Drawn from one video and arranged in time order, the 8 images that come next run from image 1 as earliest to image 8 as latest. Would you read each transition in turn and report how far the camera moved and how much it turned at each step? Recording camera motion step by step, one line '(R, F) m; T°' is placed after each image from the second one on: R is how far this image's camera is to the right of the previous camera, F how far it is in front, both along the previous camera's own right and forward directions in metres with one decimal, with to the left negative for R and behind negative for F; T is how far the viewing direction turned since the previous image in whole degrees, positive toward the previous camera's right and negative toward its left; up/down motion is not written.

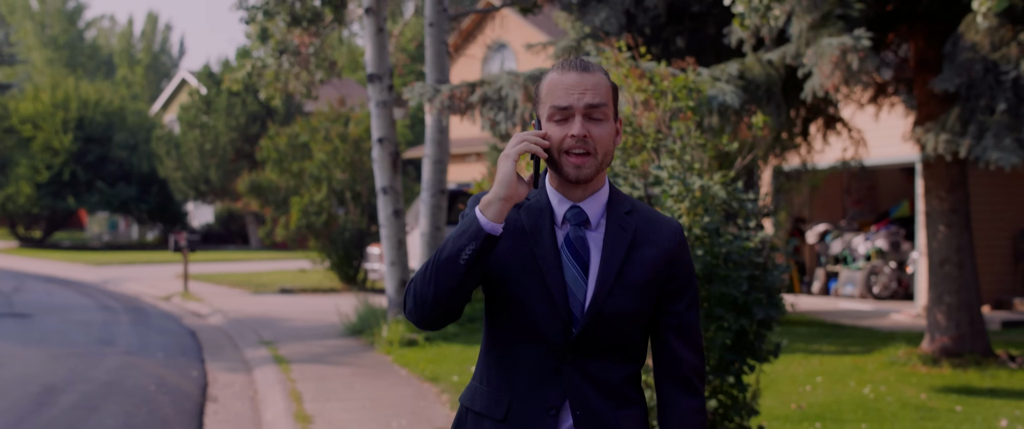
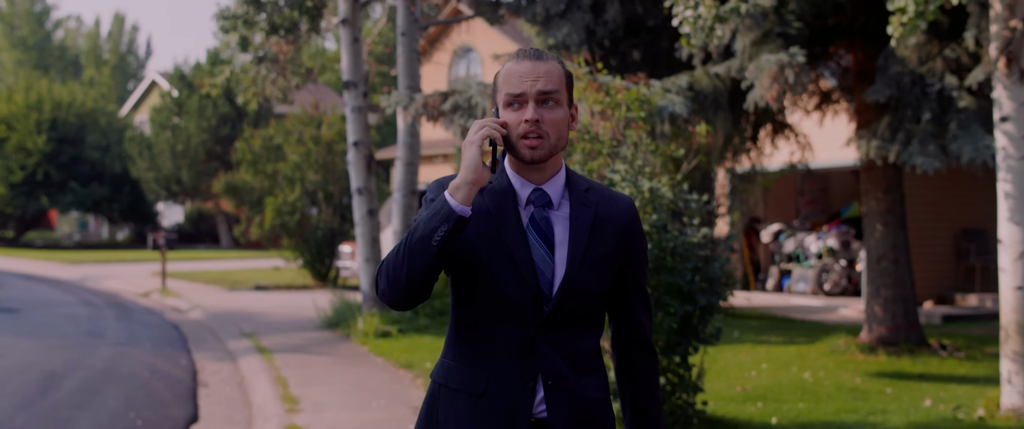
(0.0, -0.7) m; +2°
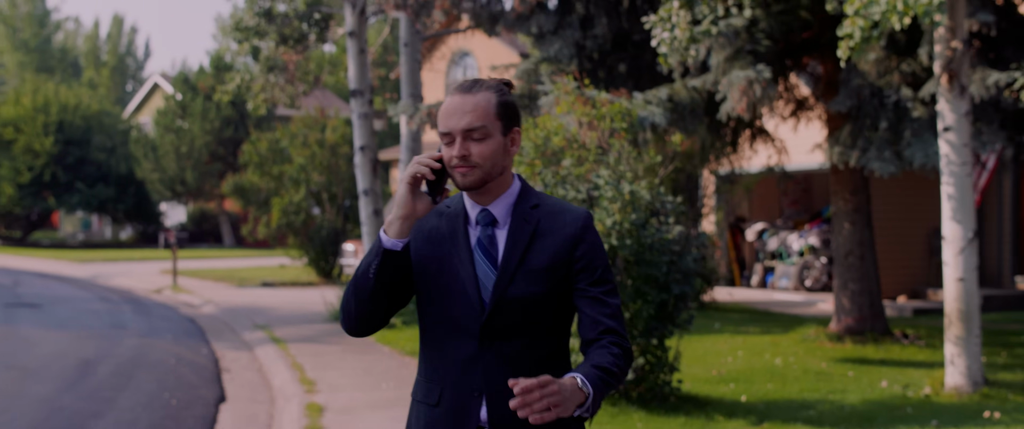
(0.0, -1.0) m; 0°
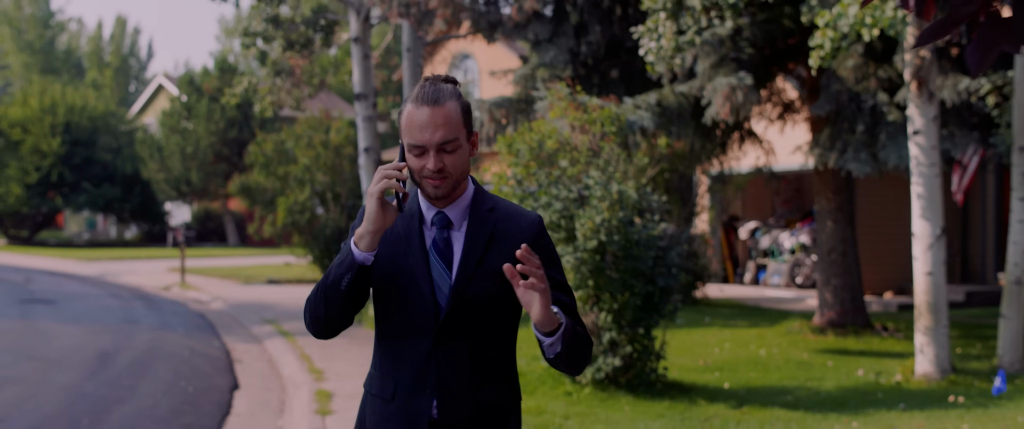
(0.0, -0.6) m; 0°
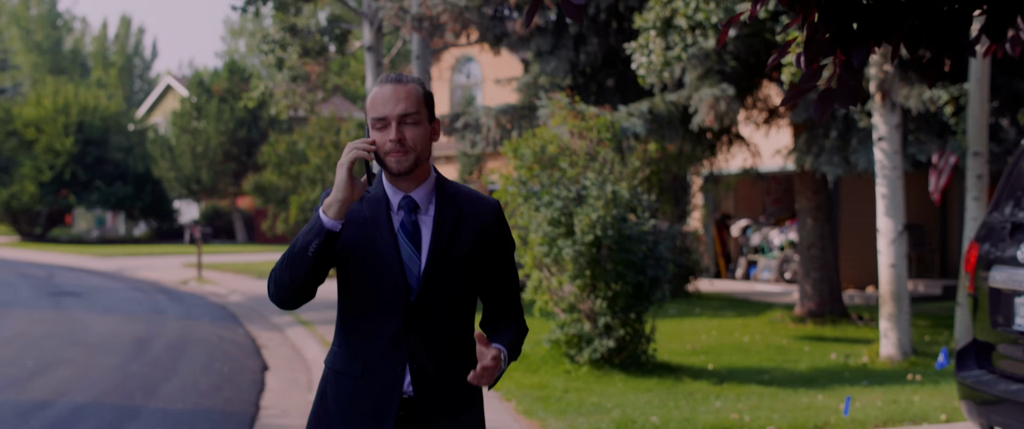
(-0.1, -1.0) m; 0°
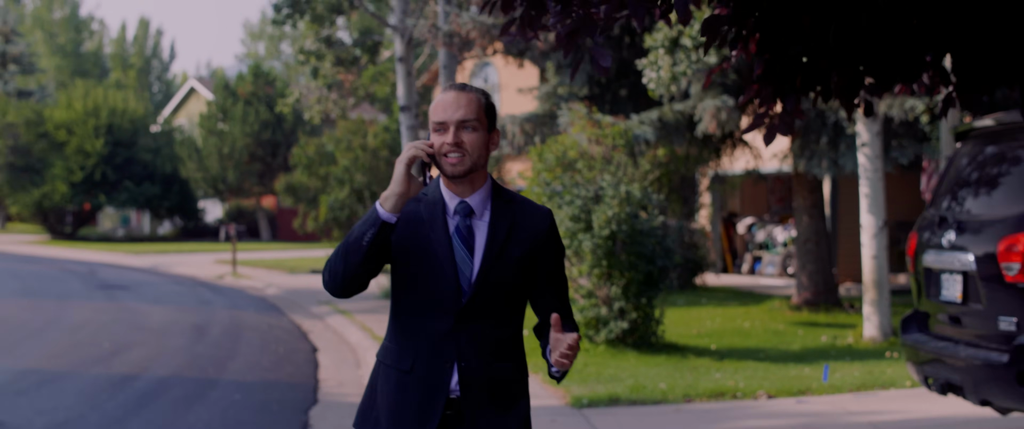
(-0.2, -1.3) m; -1°
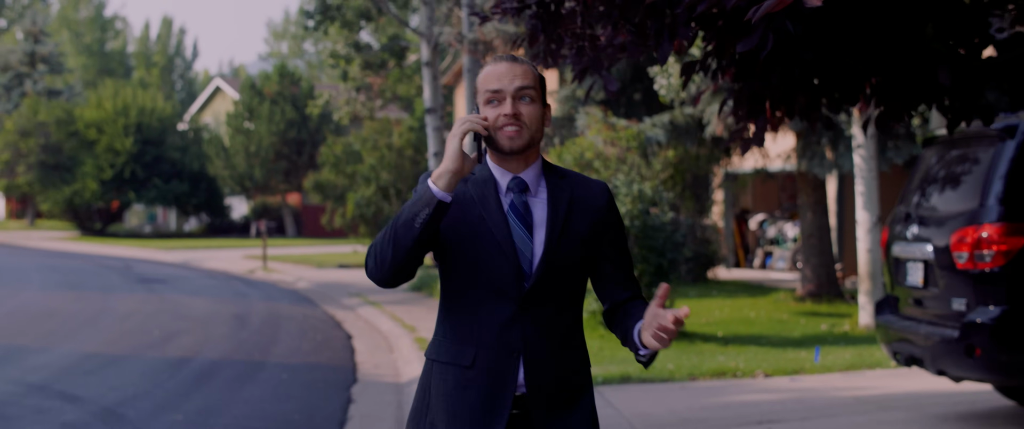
(0.0, -1.0) m; -1°
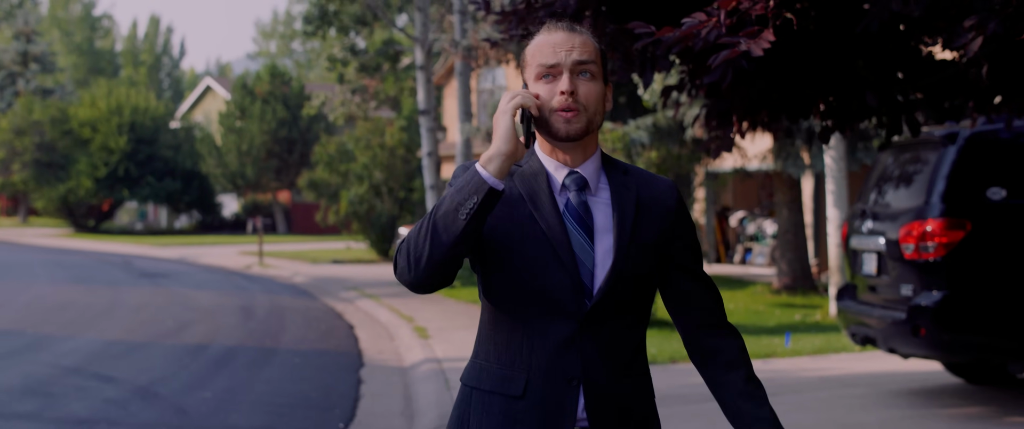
(-0.1, -0.8) m; +1°
